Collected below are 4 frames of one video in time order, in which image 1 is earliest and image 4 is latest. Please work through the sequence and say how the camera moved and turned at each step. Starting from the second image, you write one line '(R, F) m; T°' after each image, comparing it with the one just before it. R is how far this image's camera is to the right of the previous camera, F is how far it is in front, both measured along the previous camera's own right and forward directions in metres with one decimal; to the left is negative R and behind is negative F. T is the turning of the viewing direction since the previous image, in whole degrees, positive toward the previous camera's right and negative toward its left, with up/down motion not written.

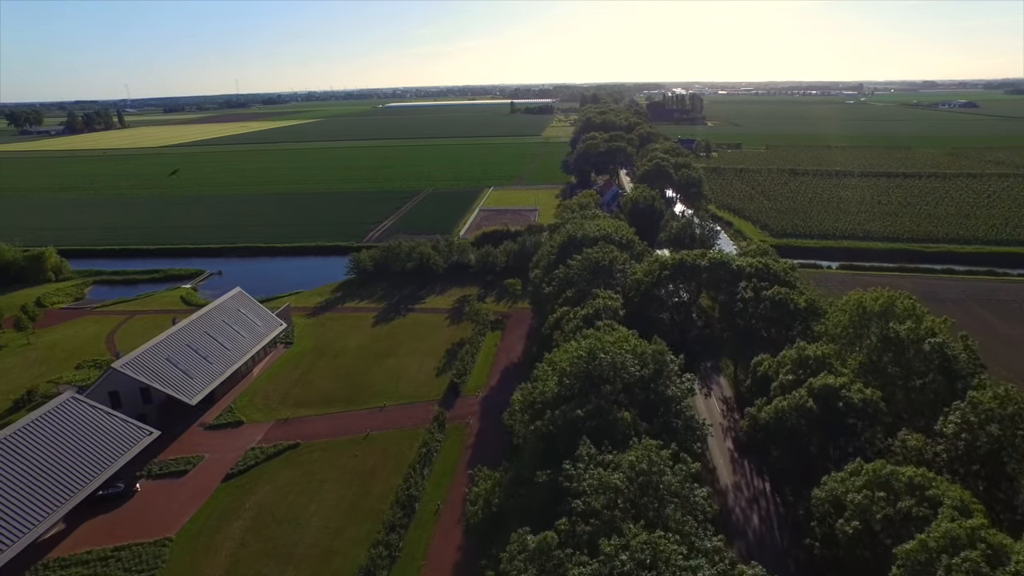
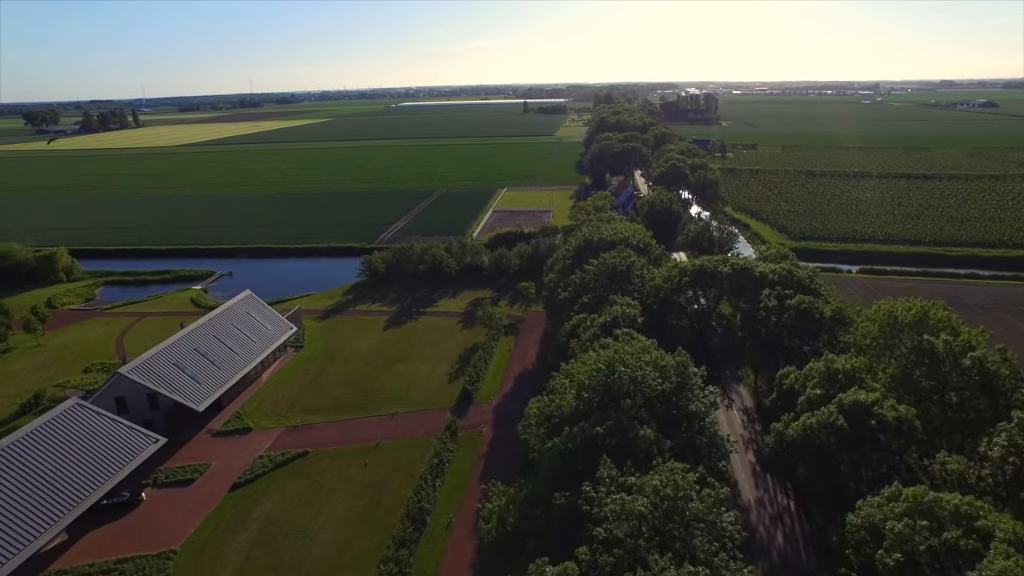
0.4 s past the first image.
(-0.1, +0.7) m; -1°
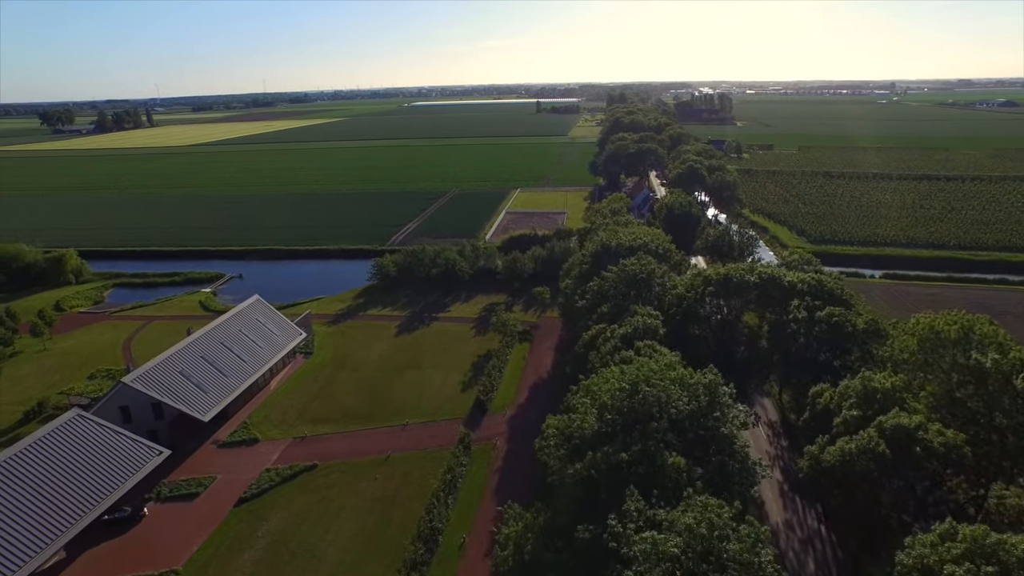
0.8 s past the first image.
(-0.2, +0.9) m; -1°
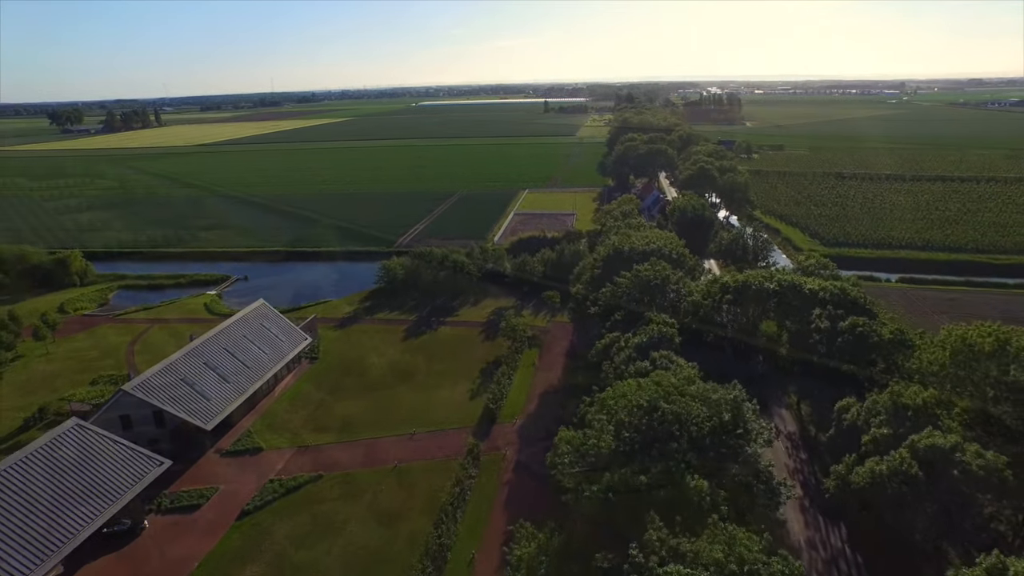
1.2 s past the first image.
(-0.1, +0.7) m; -1°
